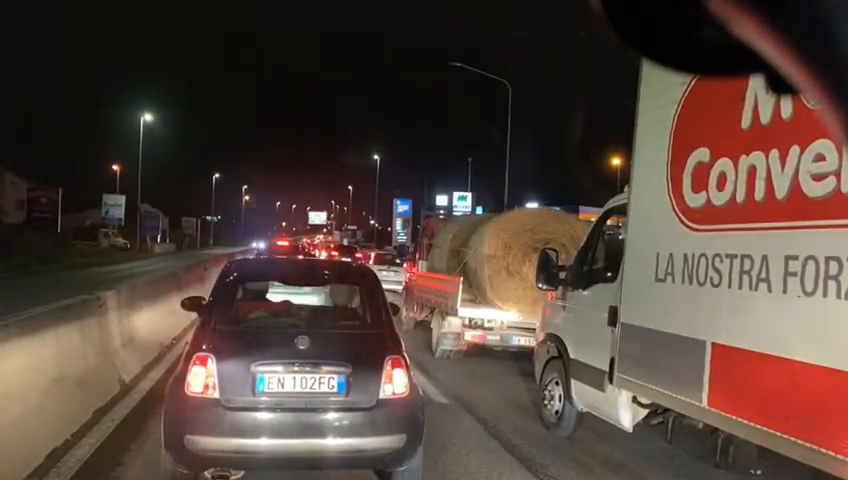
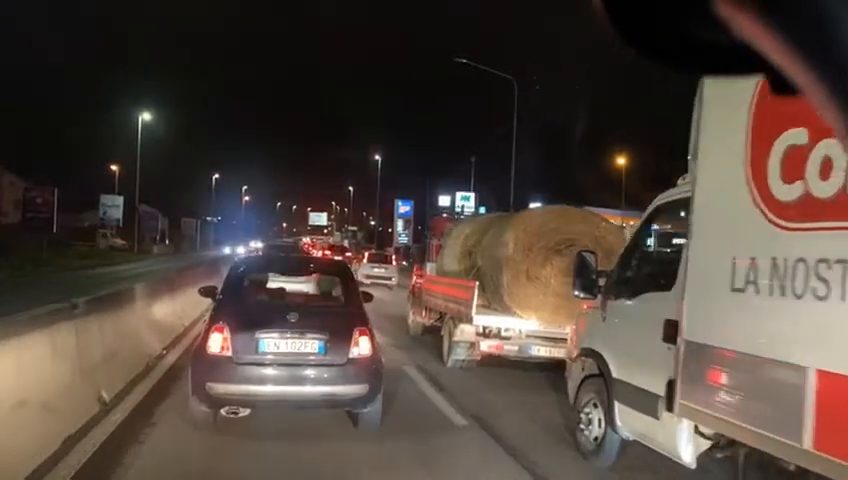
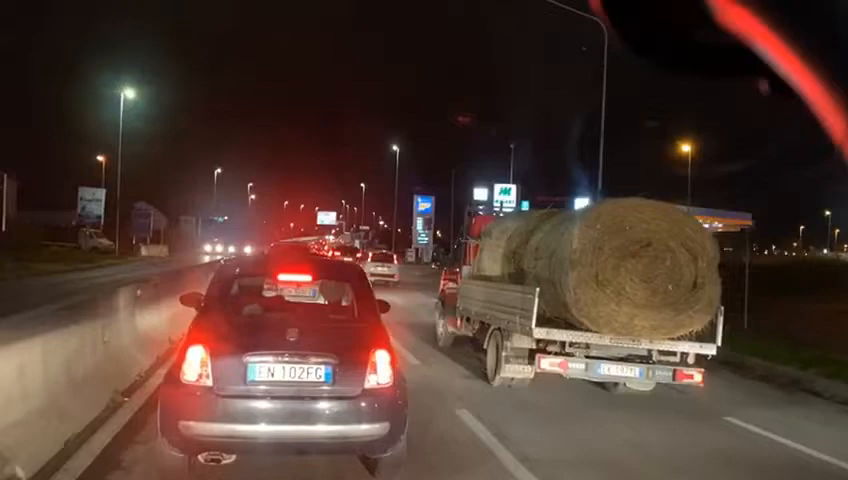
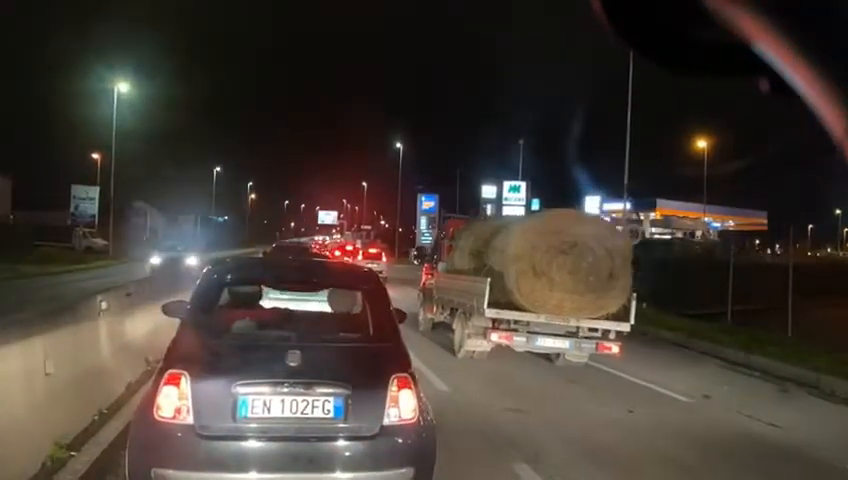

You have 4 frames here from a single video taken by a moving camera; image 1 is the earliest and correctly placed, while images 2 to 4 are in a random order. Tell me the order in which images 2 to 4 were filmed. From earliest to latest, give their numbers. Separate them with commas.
2, 3, 4
